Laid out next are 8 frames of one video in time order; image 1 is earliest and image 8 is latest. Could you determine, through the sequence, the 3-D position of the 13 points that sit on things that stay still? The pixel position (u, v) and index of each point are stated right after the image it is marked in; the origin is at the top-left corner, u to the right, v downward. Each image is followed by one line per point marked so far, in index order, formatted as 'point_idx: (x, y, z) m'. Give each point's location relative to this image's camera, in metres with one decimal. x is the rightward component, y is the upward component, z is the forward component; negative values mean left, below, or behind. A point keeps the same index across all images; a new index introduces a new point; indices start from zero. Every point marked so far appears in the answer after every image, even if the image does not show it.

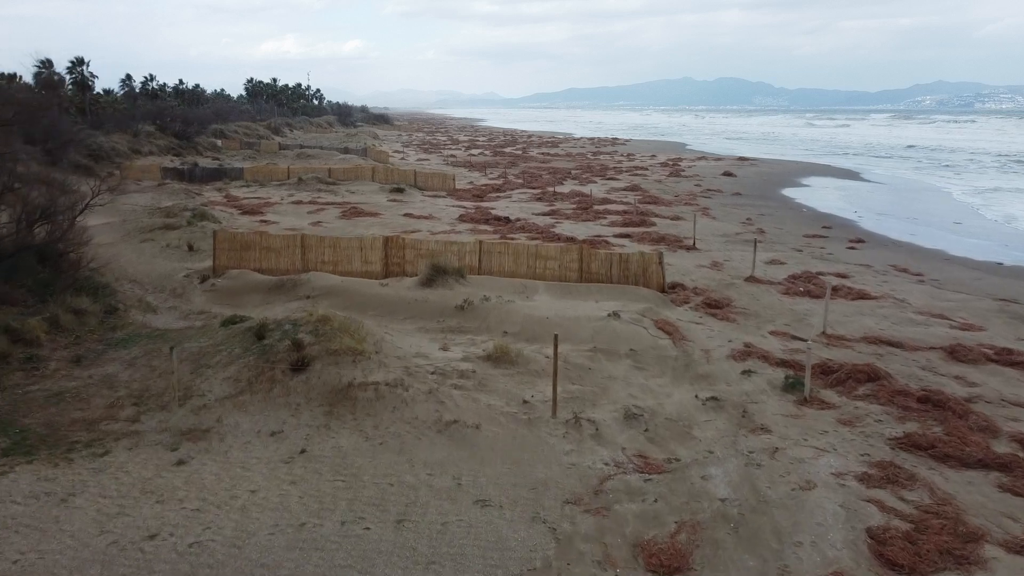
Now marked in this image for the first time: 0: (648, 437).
0: (+1.3, -1.4, +5.7) m
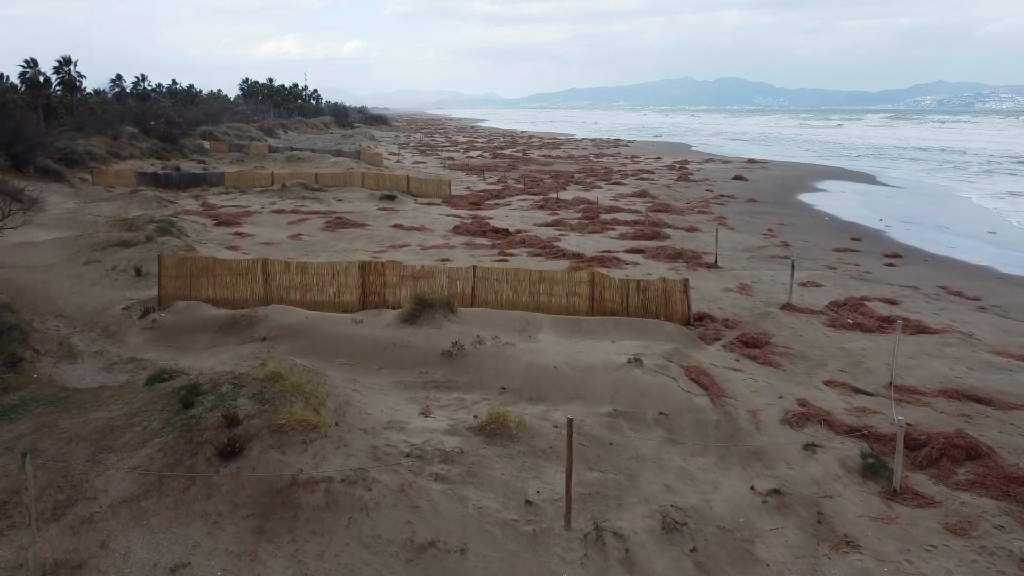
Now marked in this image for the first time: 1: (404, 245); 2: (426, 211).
0: (+1.3, -1.9, +4.2) m
1: (-2.5, +1.0, +14.3) m
2: (-2.6, +2.3, +18.8) m
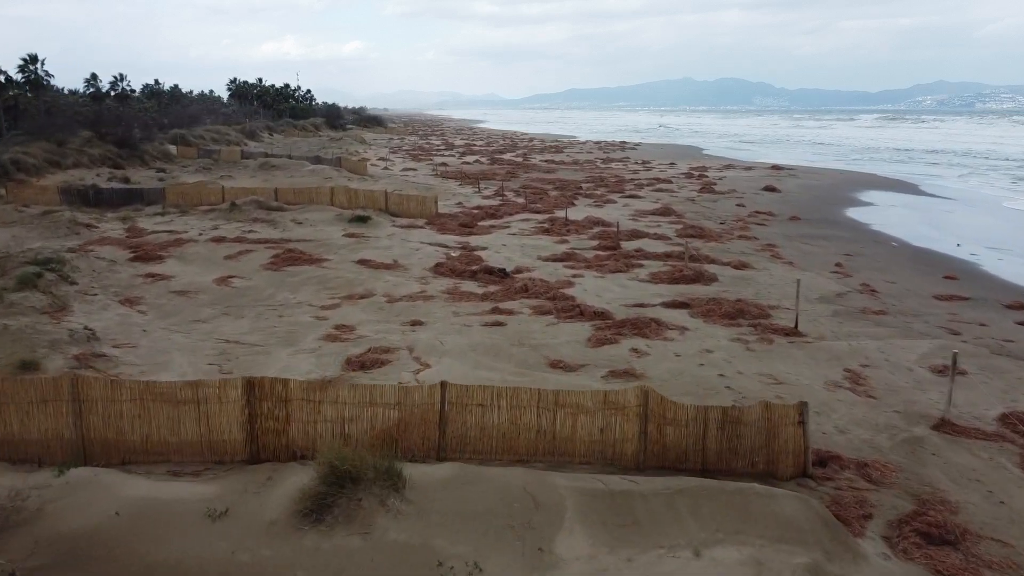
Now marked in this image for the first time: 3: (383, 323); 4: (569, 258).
0: (+1.2, -3.0, +0.5) m
1: (-2.5, -0.1, +10.7) m
2: (-2.7, +1.2, +15.2) m
3: (-1.9, -0.5, +9.2) m
4: (+1.2, +0.6, +13.2) m
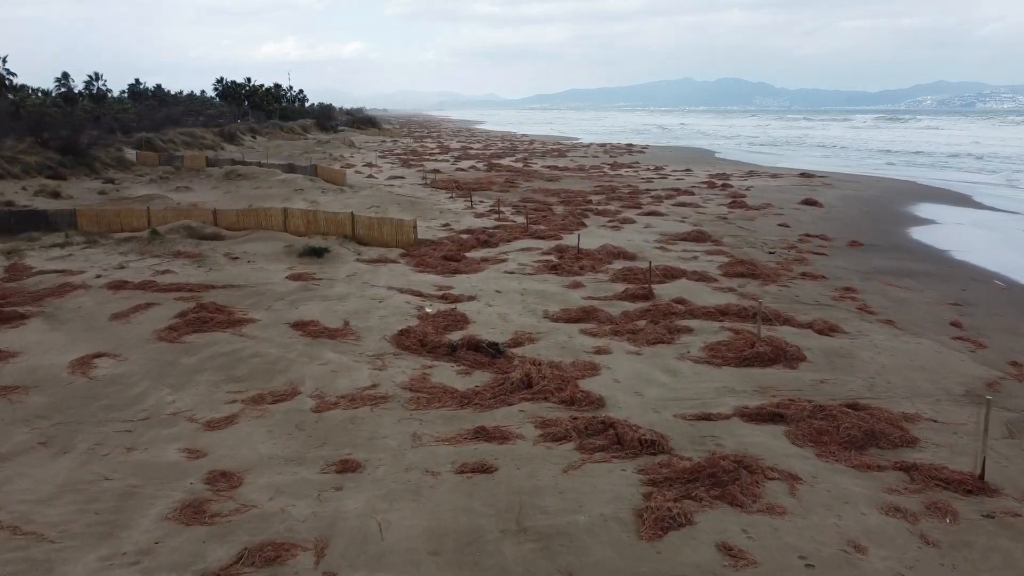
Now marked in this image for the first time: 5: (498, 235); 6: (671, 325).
0: (+1.2, -4.0, -3.1) m
1: (-2.6, -1.2, +7.1) m
2: (-2.7, +0.1, +11.5) m
3: (-2.0, -1.6, +5.6) m
4: (+1.2, -0.4, +9.5) m
5: (-0.4, +1.4, +15.9) m
6: (+2.4, -0.6, +9.1) m
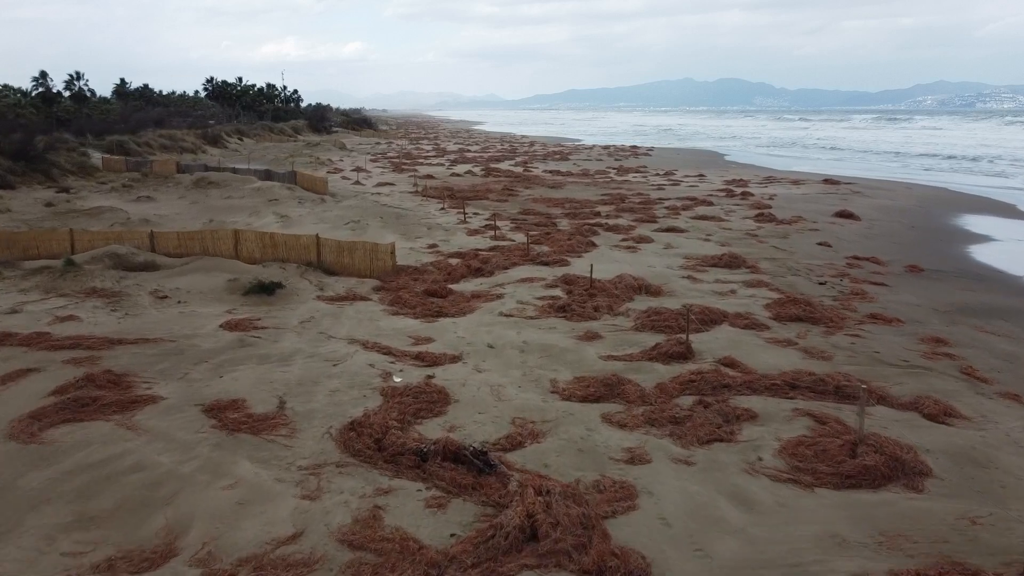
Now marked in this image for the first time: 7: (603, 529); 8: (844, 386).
0: (+1.1, -4.8, -5.6) m
1: (-2.6, -2.0, +4.6) m
2: (-2.8, -0.6, +9.0) m
3: (-2.0, -2.4, +3.1) m
4: (+1.1, -1.2, +7.0) m
5: (-0.4, +0.6, +13.4) m
6: (+2.3, -1.3, +6.6) m
7: (+0.7, -1.9, +4.7) m
8: (+3.9, -1.1, +7.2) m
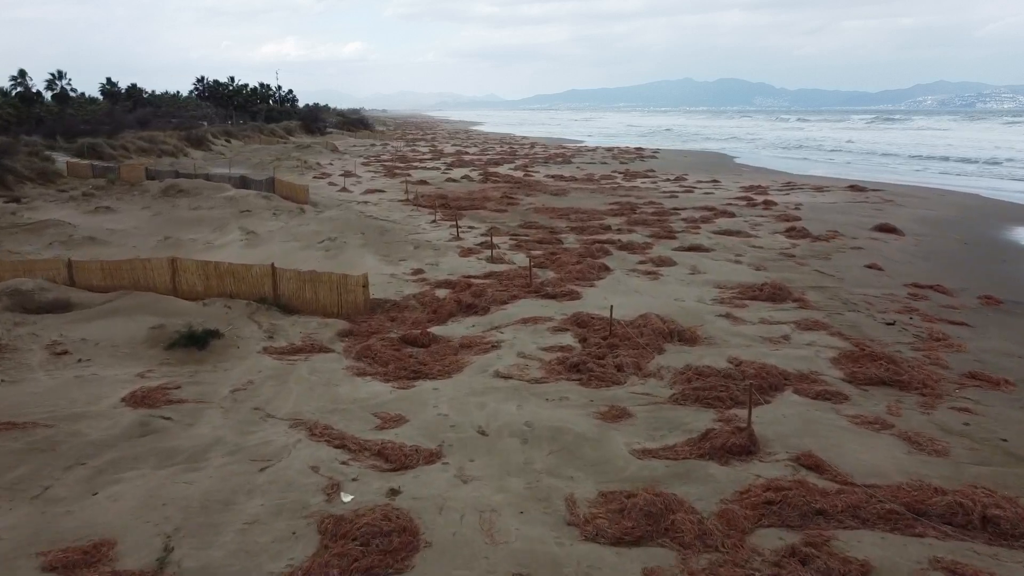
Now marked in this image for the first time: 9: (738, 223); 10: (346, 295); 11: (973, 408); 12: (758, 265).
0: (+1.1, -5.5, -7.8) m
1: (-2.6, -2.6, +2.3) m
2: (-2.8, -1.3, +6.8) m
3: (-2.0, -3.0, +0.8) m
4: (+1.1, -1.9, +4.8) m
5: (-0.4, 0.0, +11.2) m
6: (+2.3, -2.0, +4.4) m
7: (+0.7, -2.5, +2.5) m
8: (+3.9, -1.8, +4.9) m
9: (+6.9, +2.0, +18.9) m
10: (-2.7, -0.1, +10.0) m
11: (+5.3, -1.4, +7.0) m
12: (+5.6, +0.6, +13.9) m
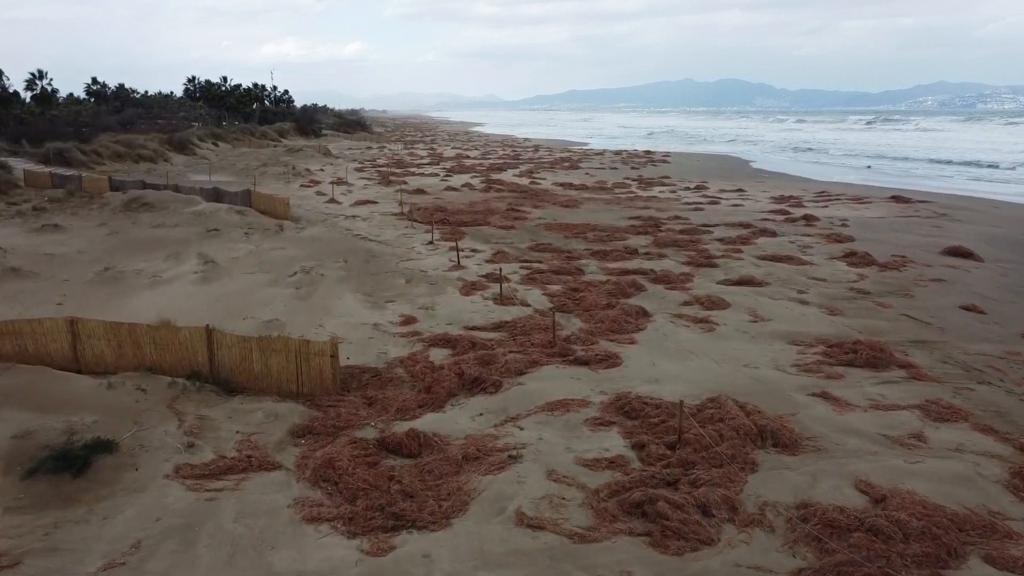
0: (+1.4, -6.3, -10.5) m
1: (-2.4, -3.5, -0.3) m
2: (-2.5, -2.2, +4.1) m
3: (-1.8, -3.9, -1.8) m
4: (+1.4, -2.7, +2.1) m
5: (-0.2, -0.9, +8.5) m
6: (+2.6, -2.8, +1.7) m
7: (+0.9, -3.4, -0.1) m
8: (+4.1, -2.7, +2.3) m
9: (+7.2, +1.1, +16.2) m
10: (-2.4, -1.0, +7.3) m
11: (+5.6, -2.2, +4.4) m
12: (+5.8, -0.3, +11.2) m
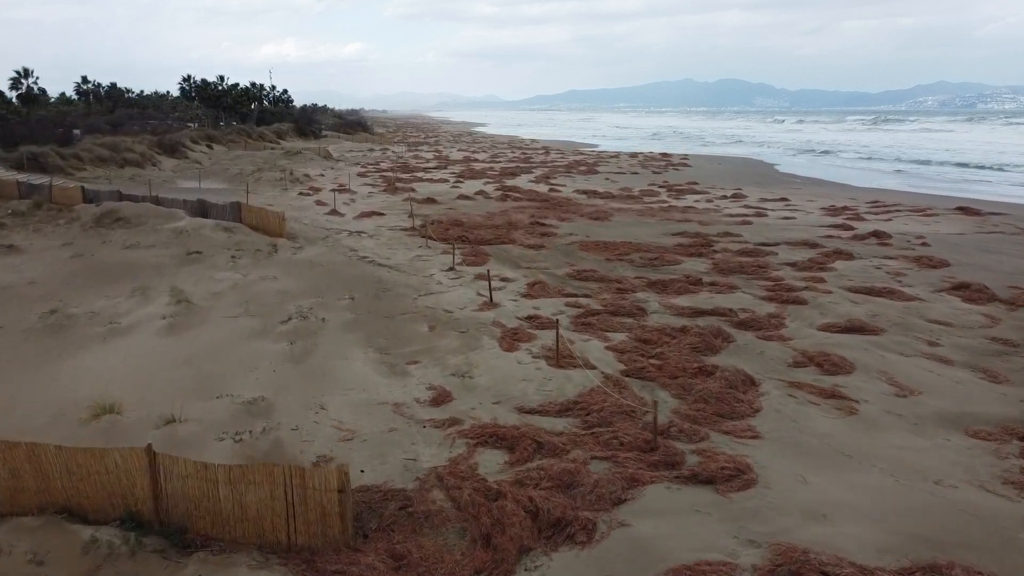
0: (+2.2, -7.1, -13.1) m
1: (-1.6, -4.3, -2.9) m
2: (-1.7, -2.9, +1.6) m
3: (-0.9, -4.7, -4.4) m
4: (+2.2, -3.5, -0.4) m
5: (+0.6, -1.7, +5.9) m
6: (+3.4, -3.6, -0.8) m
7: (+1.8, -4.2, -2.7) m
8: (+4.9, -3.5, -0.3) m
9: (+8.0, +0.3, +13.7) m
10: (-1.6, -1.7, +4.7) m
11: (+6.4, -3.0, +1.8) m
12: (+6.6, -1.1, +8.6) m
